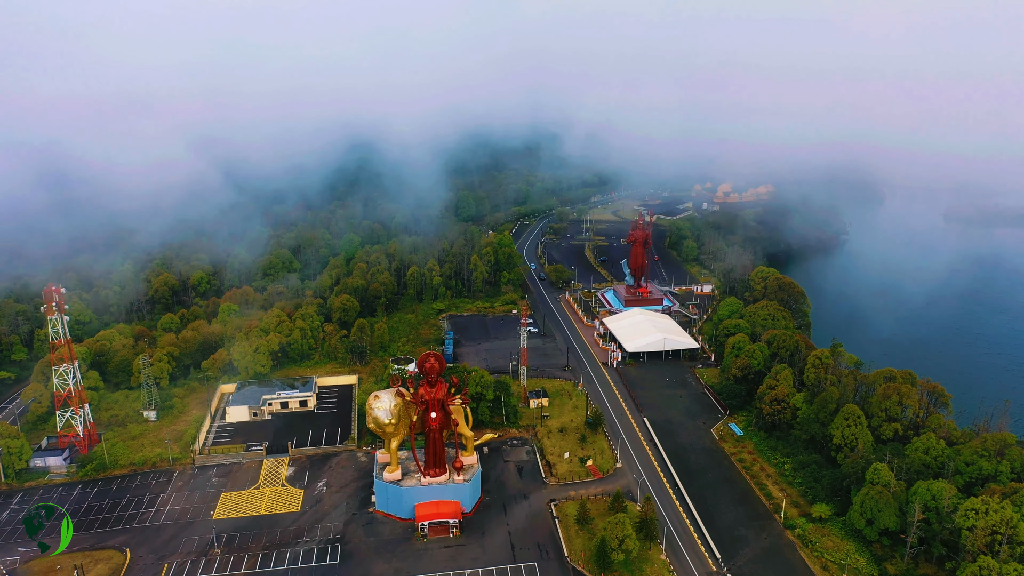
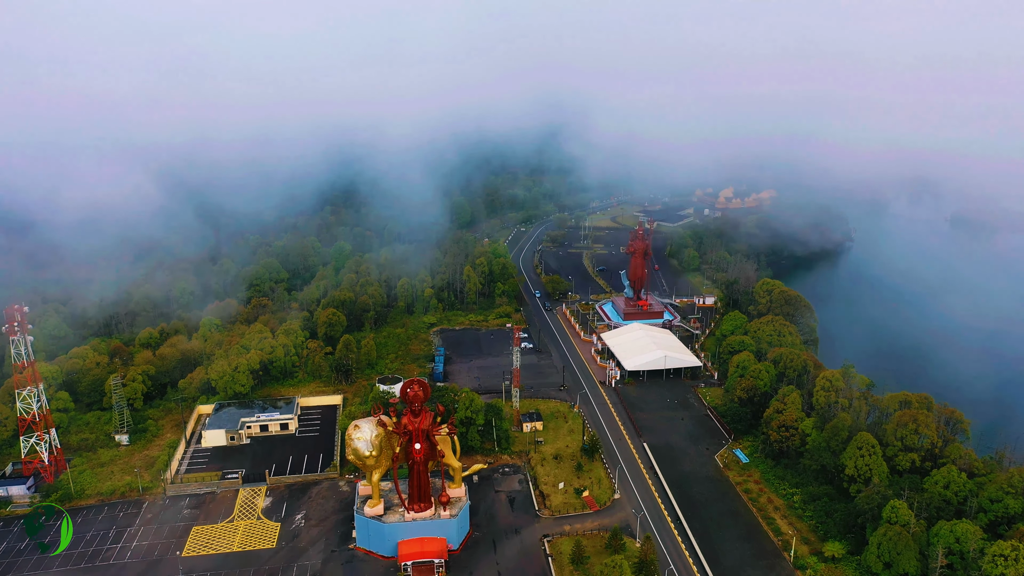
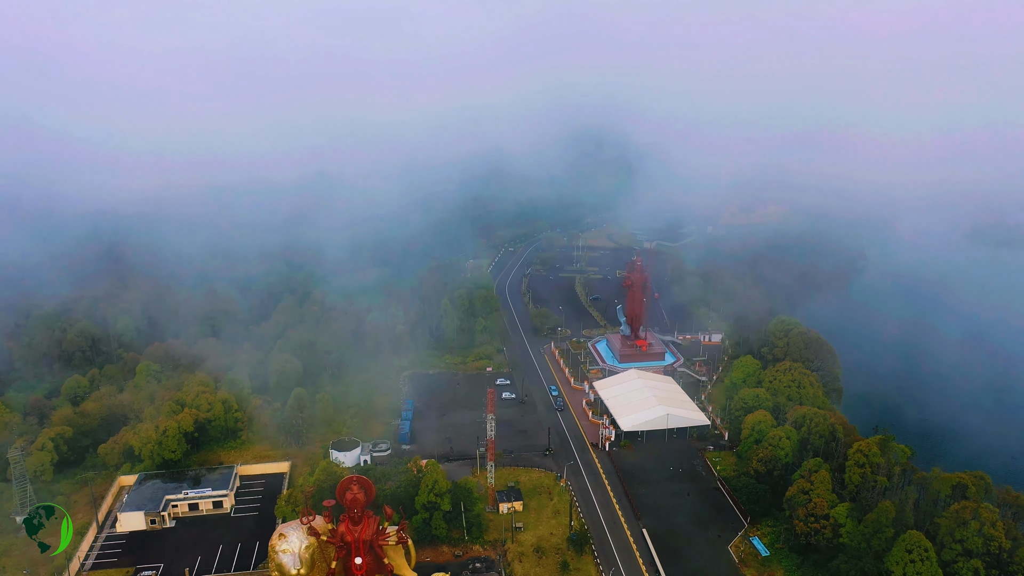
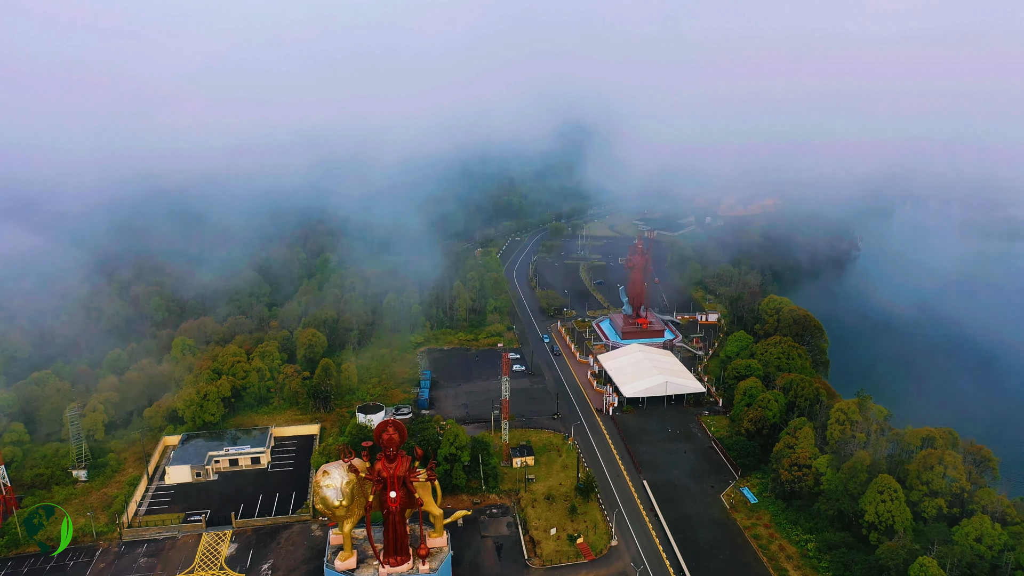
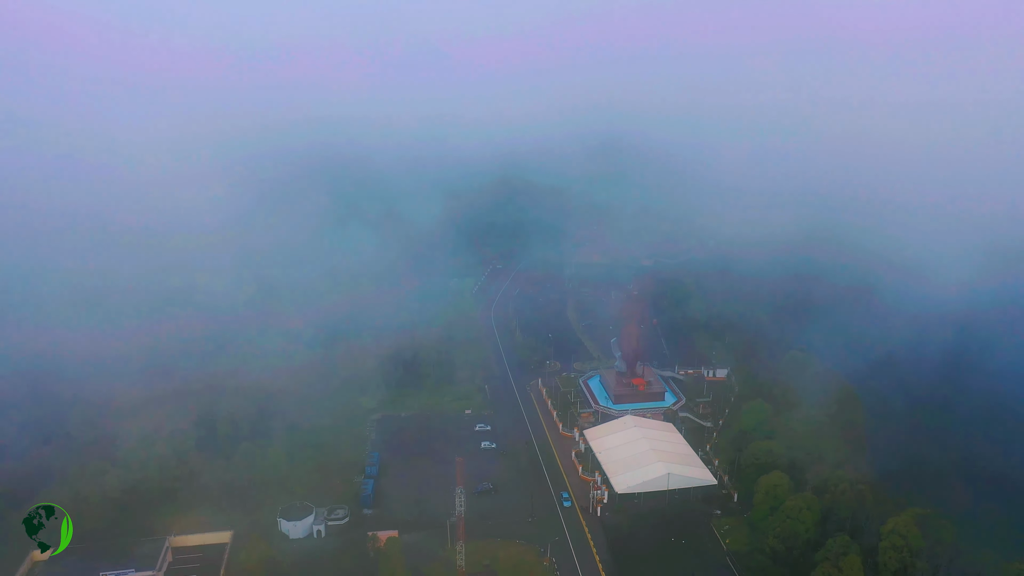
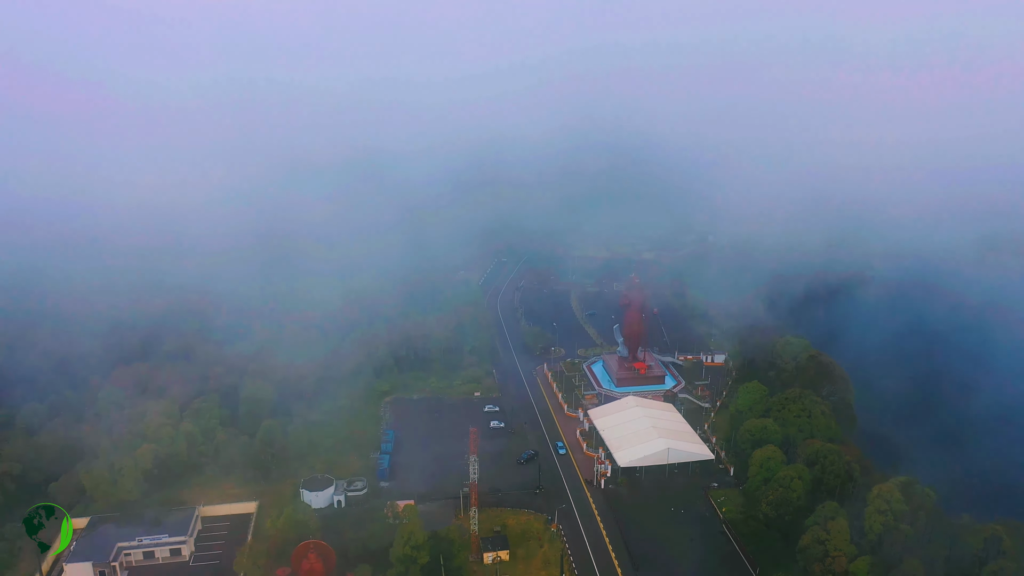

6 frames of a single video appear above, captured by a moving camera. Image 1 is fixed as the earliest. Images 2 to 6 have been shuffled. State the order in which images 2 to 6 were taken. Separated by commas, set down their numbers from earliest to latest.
2, 4, 3, 6, 5
